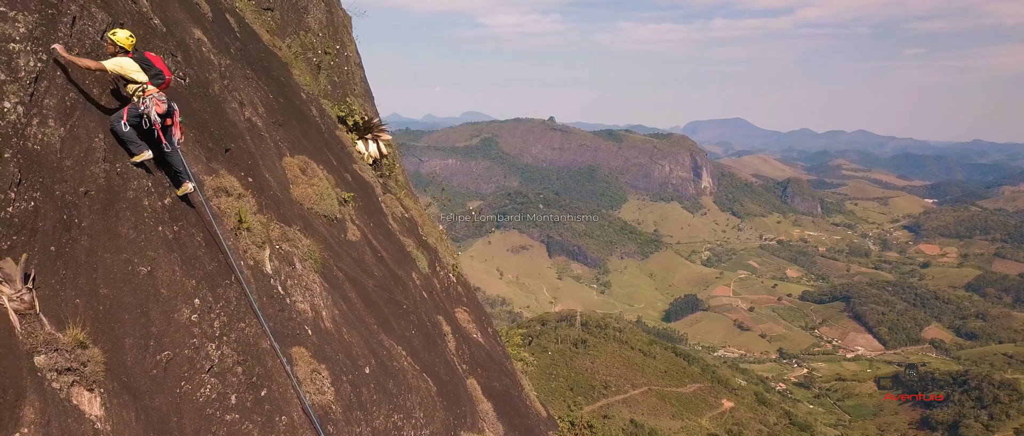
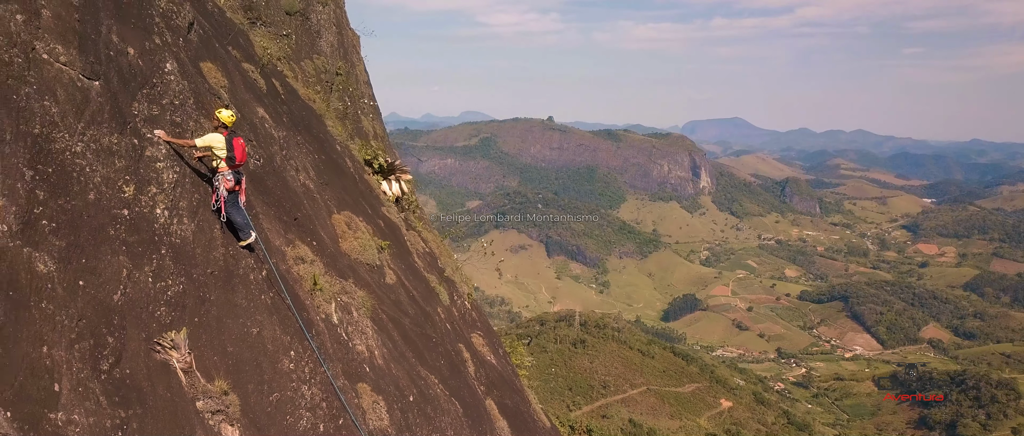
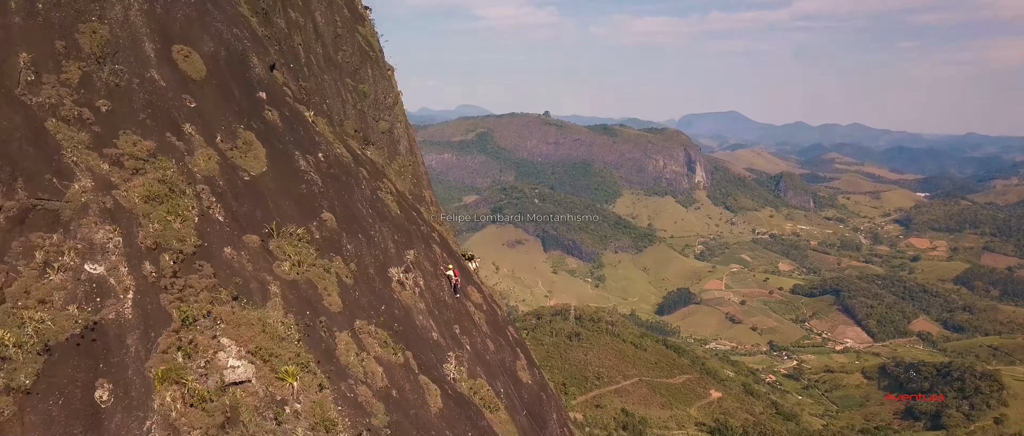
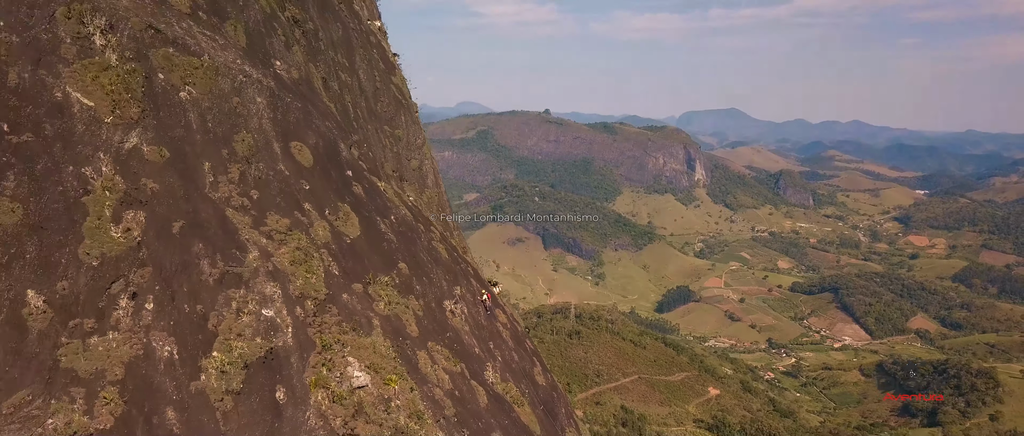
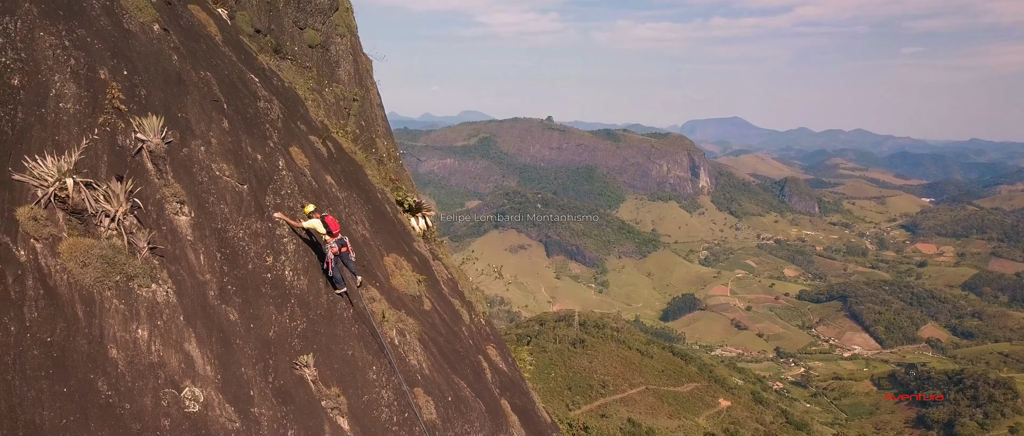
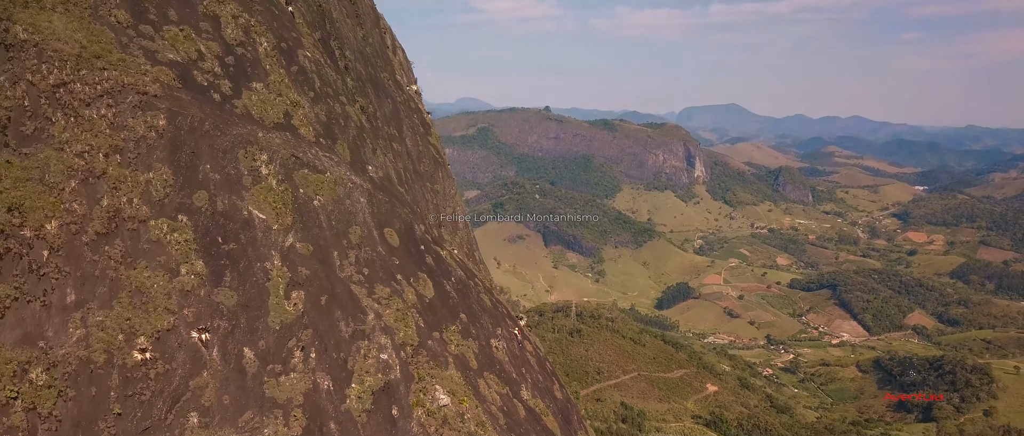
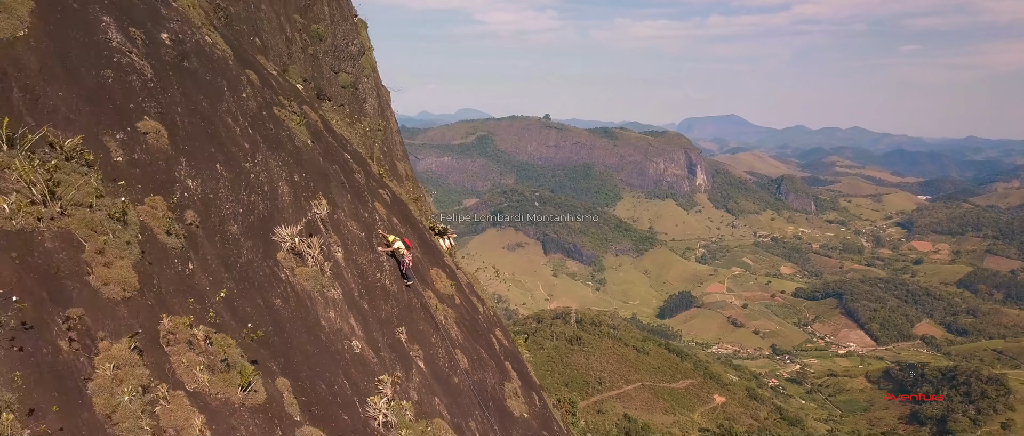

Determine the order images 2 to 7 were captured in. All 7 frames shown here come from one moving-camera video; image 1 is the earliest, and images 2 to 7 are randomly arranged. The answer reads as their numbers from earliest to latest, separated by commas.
2, 5, 7, 3, 4, 6
